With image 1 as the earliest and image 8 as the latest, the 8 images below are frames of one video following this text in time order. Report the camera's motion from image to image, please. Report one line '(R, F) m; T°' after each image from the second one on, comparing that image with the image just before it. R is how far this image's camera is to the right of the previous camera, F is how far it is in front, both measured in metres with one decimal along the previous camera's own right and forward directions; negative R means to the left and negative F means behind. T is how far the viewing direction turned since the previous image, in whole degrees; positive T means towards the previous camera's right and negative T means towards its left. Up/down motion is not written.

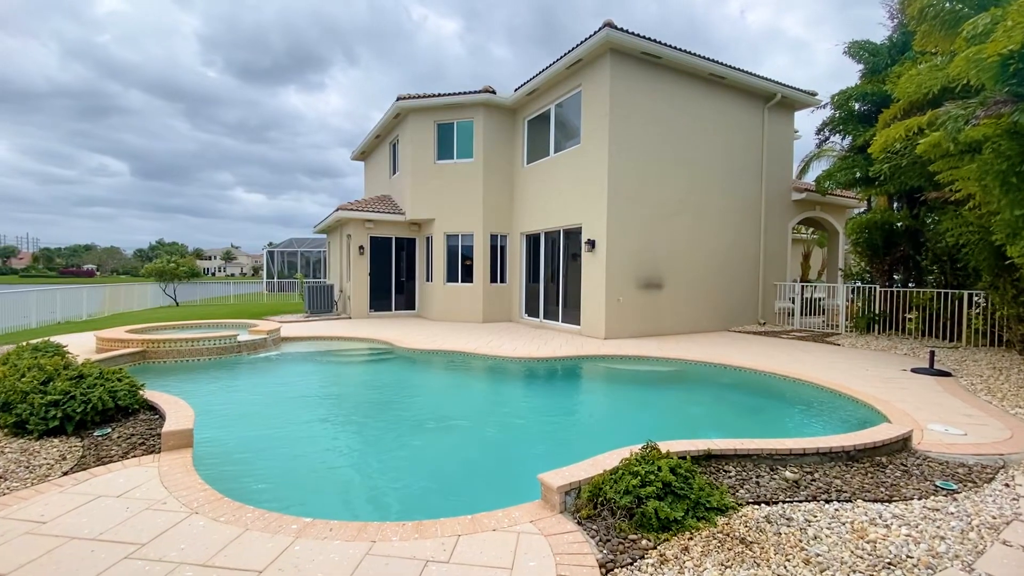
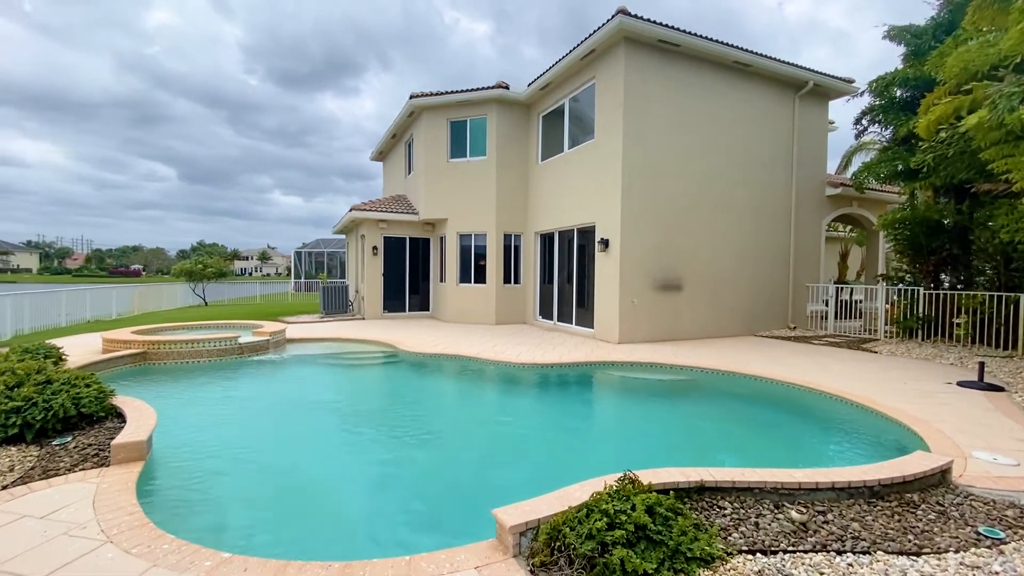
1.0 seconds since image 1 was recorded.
(+0.5, +0.4) m; -4°
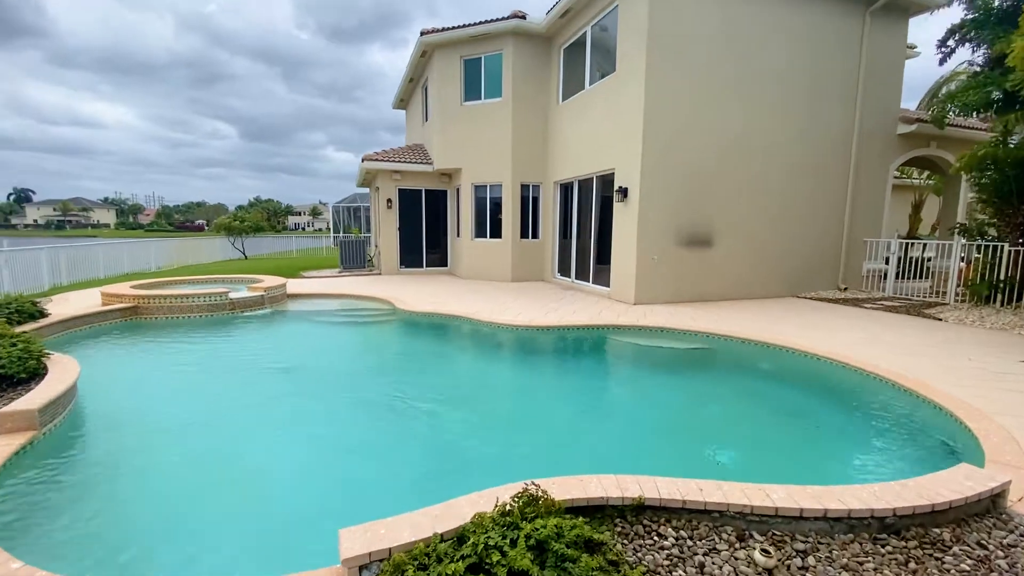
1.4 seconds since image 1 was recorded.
(+0.8, +0.8) m; -6°
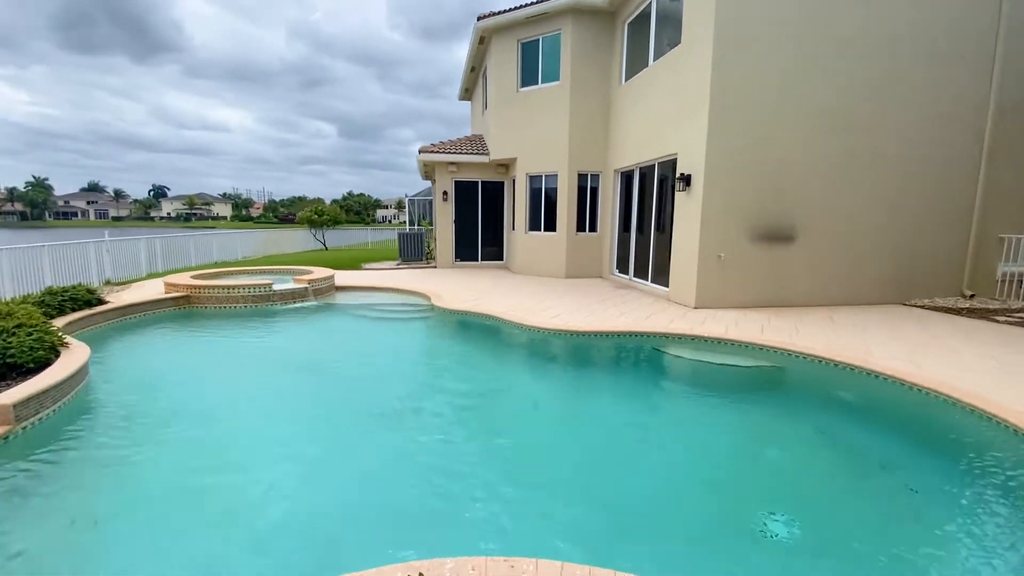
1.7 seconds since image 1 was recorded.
(+0.7, +0.7) m; -10°
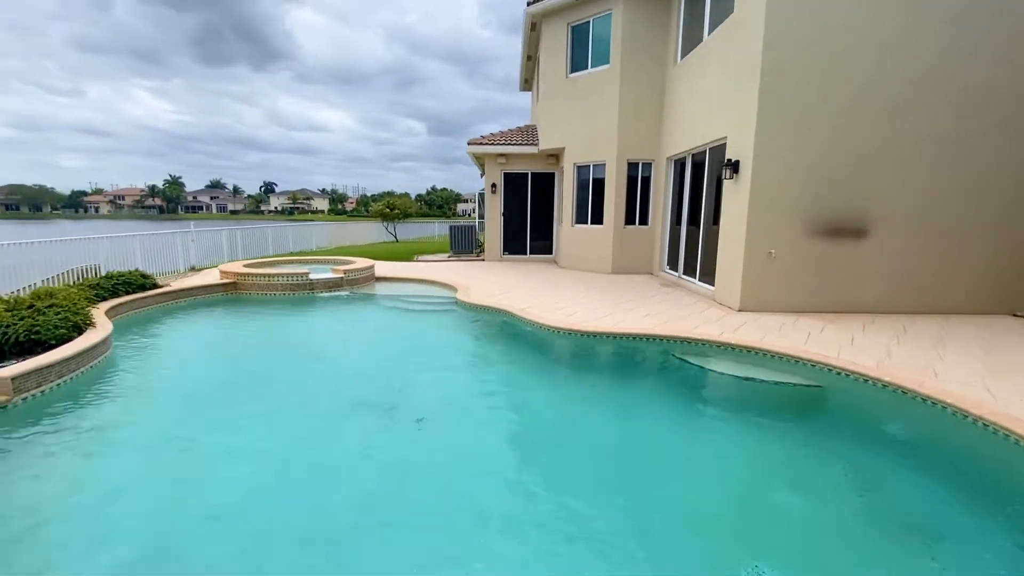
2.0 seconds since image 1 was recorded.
(+0.9, +0.4) m; -10°
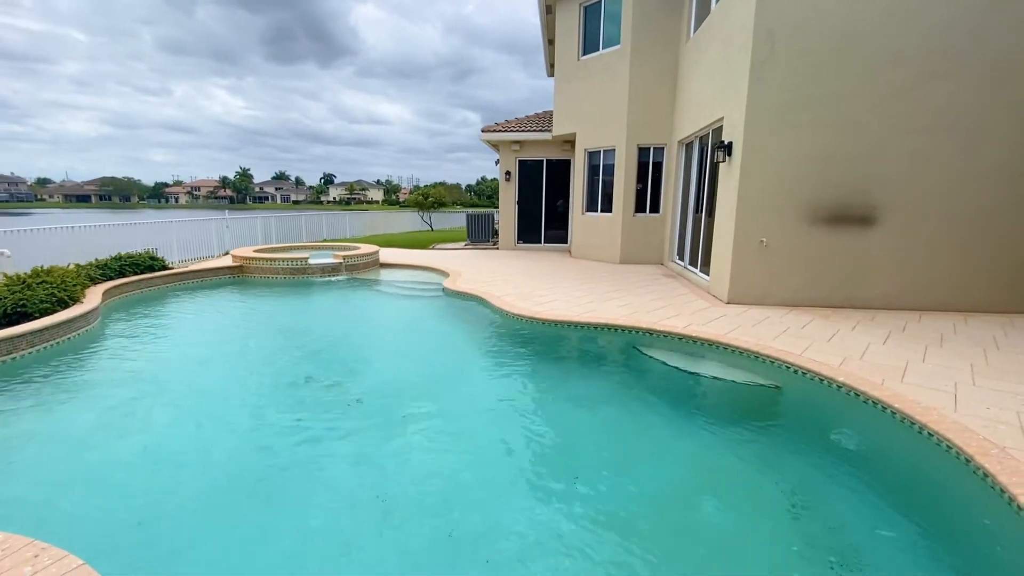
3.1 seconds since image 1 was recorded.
(+1.2, +0.2) m; -6°
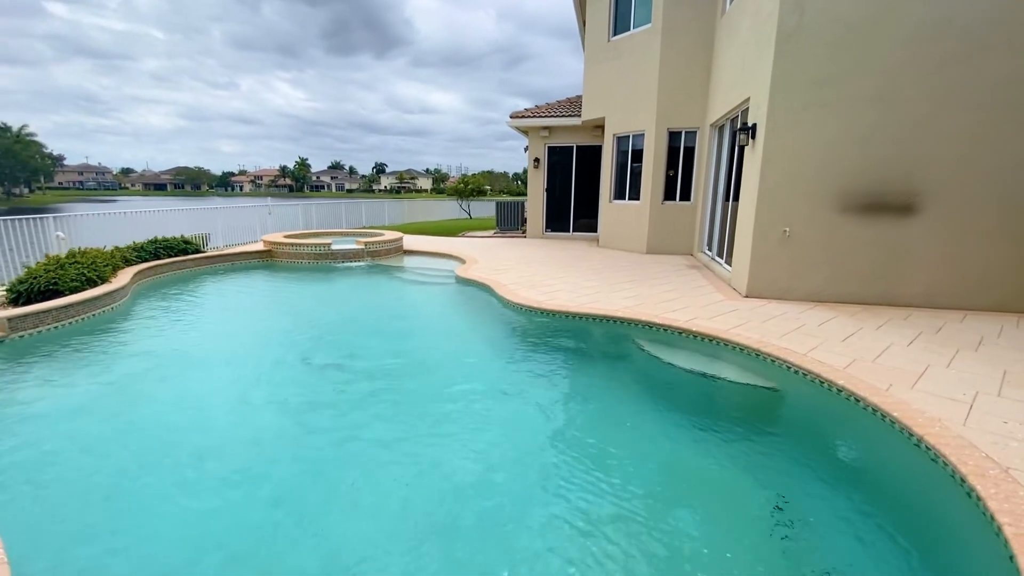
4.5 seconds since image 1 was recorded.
(+0.6, +0.1) m; -6°
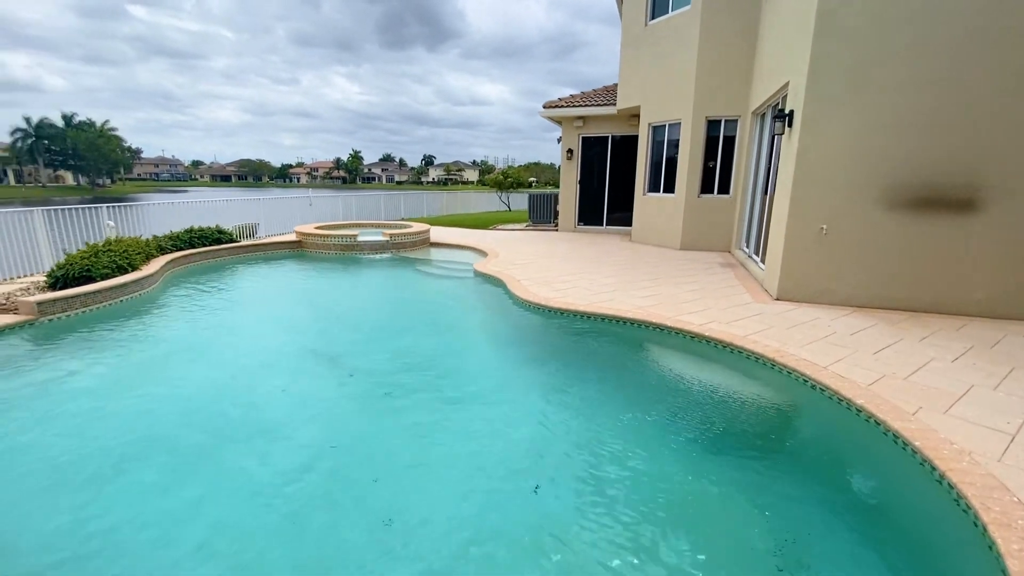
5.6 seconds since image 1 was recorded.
(+0.5, +0.2) m; -6°
